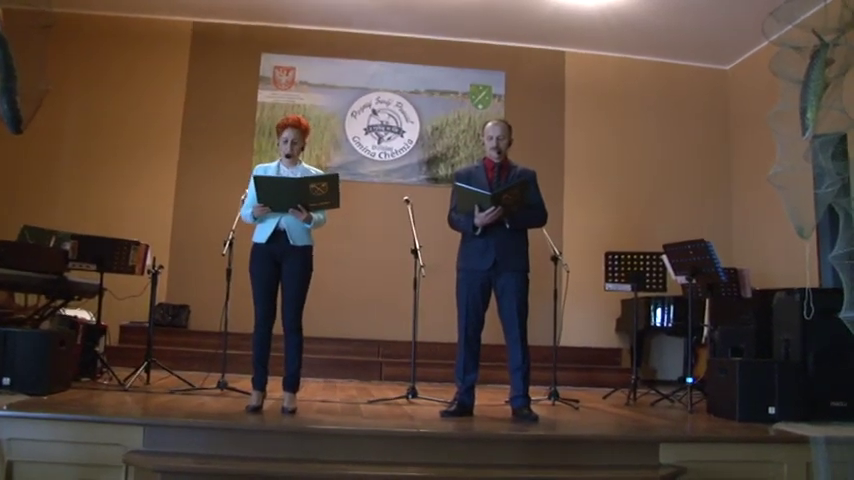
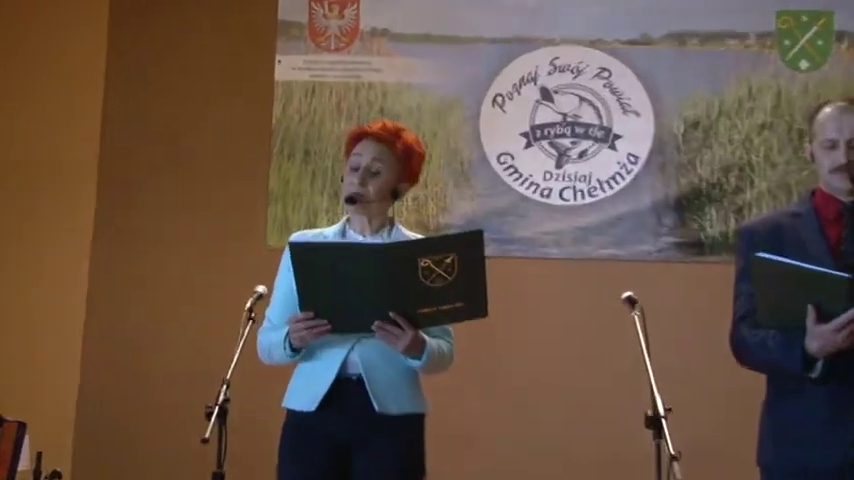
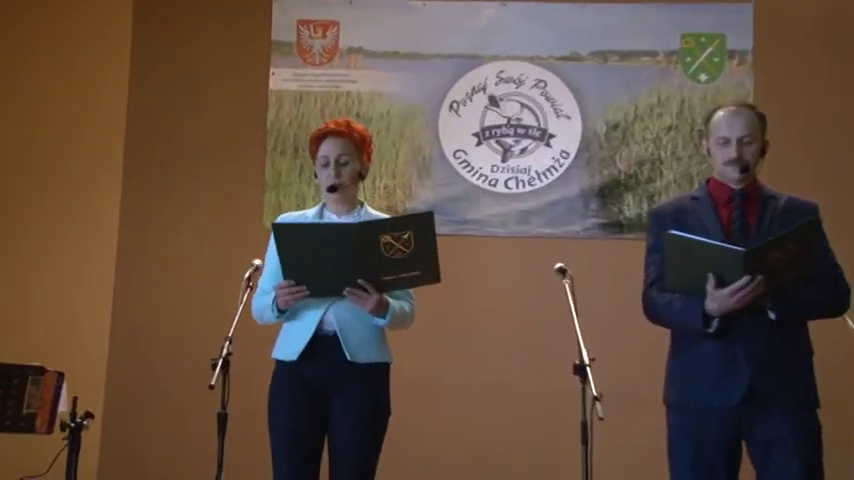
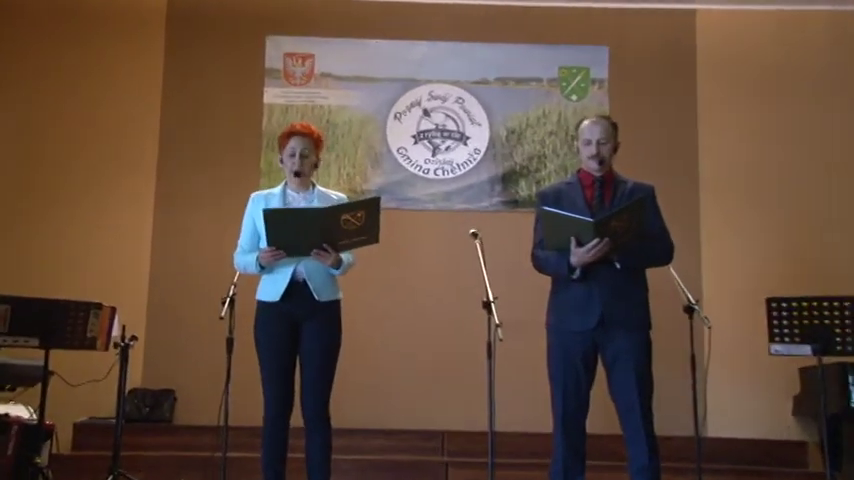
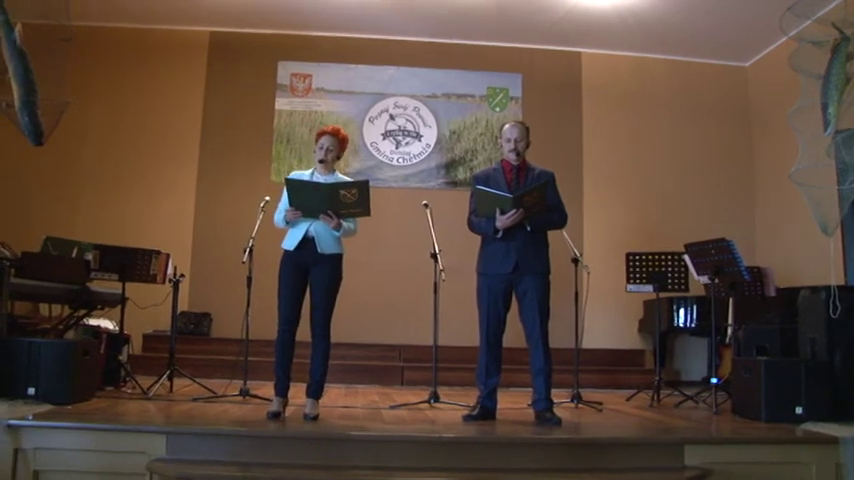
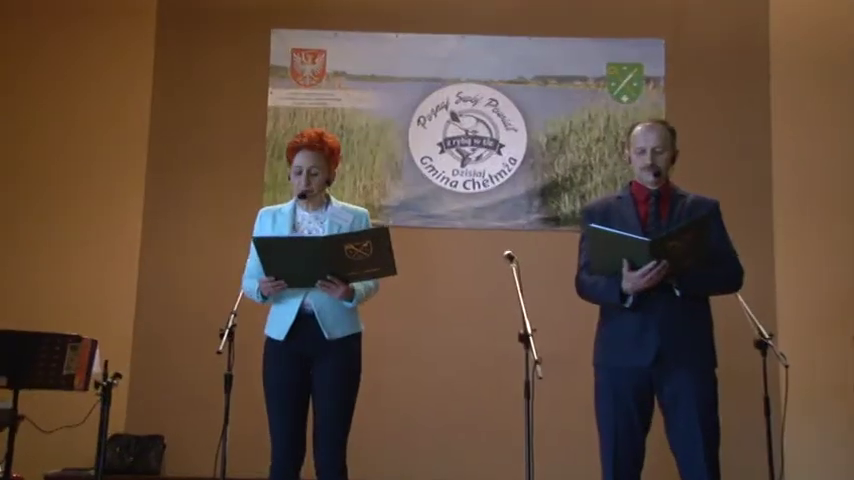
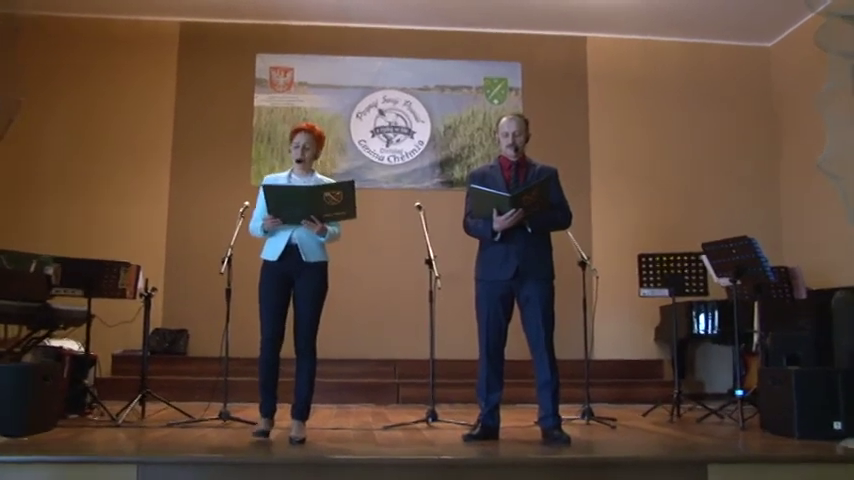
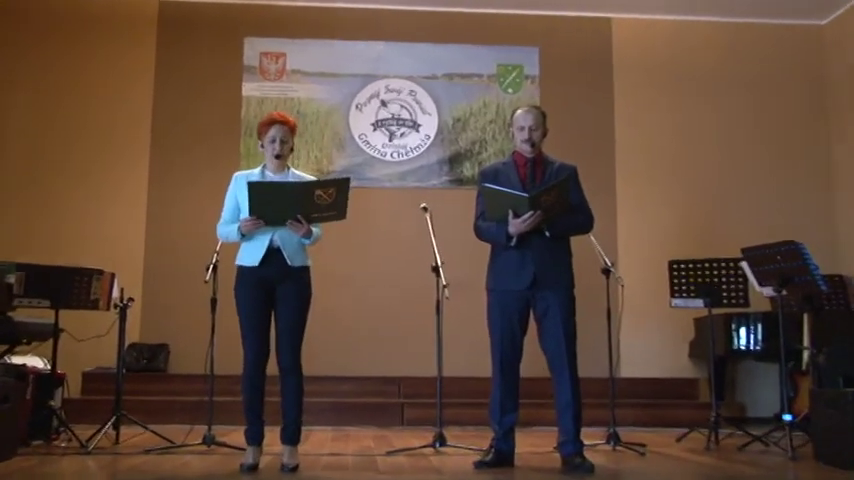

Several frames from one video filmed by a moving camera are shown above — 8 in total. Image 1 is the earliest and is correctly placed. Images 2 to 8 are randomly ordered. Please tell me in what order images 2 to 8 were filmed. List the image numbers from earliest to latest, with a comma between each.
5, 7, 8, 4, 6, 3, 2
